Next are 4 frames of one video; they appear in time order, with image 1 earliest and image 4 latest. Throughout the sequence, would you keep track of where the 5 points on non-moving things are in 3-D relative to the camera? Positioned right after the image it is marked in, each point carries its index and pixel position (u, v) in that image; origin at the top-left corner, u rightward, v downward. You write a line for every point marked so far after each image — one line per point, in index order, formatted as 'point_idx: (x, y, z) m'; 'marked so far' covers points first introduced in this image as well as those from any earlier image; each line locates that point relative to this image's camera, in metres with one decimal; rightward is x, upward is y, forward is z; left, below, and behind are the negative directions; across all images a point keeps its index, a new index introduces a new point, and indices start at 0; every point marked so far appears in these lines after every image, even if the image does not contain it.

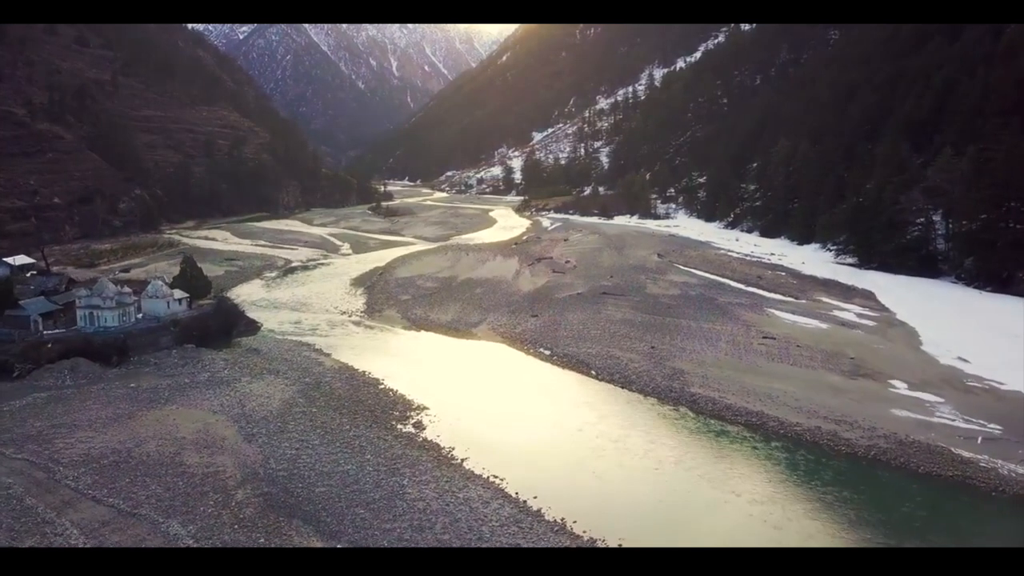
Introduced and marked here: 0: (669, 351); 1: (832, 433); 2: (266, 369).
0: (+3.7, -1.5, +14.3) m
1: (+5.6, -2.5, +10.6) m
2: (-5.3, -1.8, +12.9) m
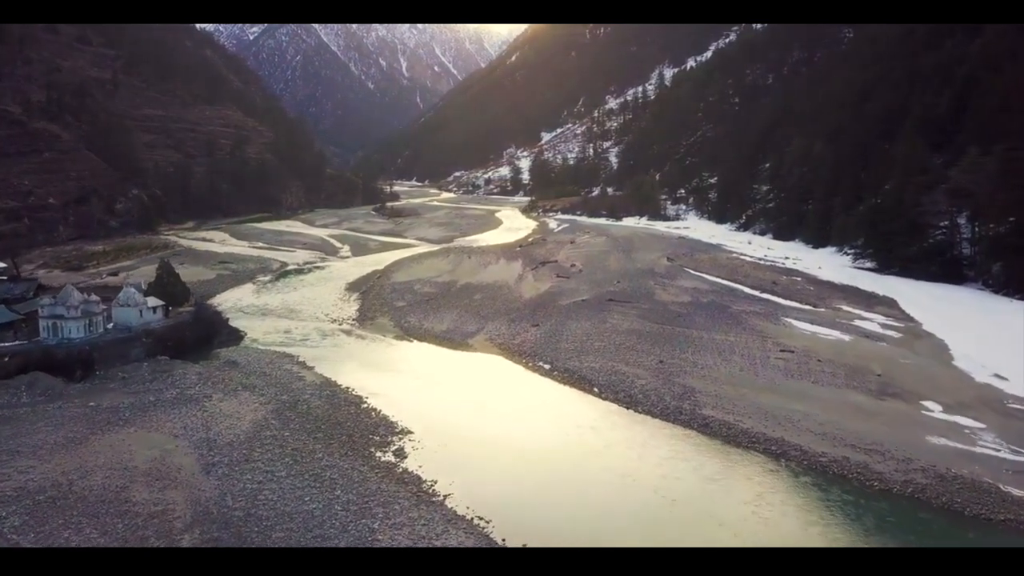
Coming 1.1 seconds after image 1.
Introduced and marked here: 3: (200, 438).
0: (+3.6, -1.7, +13.2) m
1: (+5.5, -2.8, +9.5) m
2: (-5.4, -2.0, +12.0) m
3: (-4.9, -2.3, +9.5) m
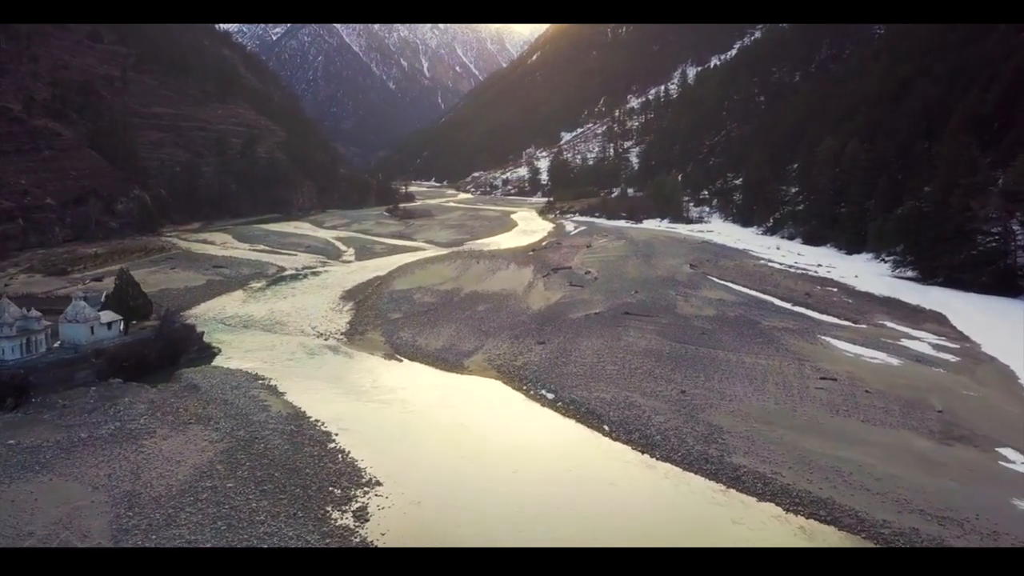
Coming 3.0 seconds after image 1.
0: (+3.6, -2.1, +11.4) m
1: (+5.3, -3.1, +7.6) m
2: (-5.4, -2.2, +10.4) m
3: (-5.1, -2.6, +7.9) m
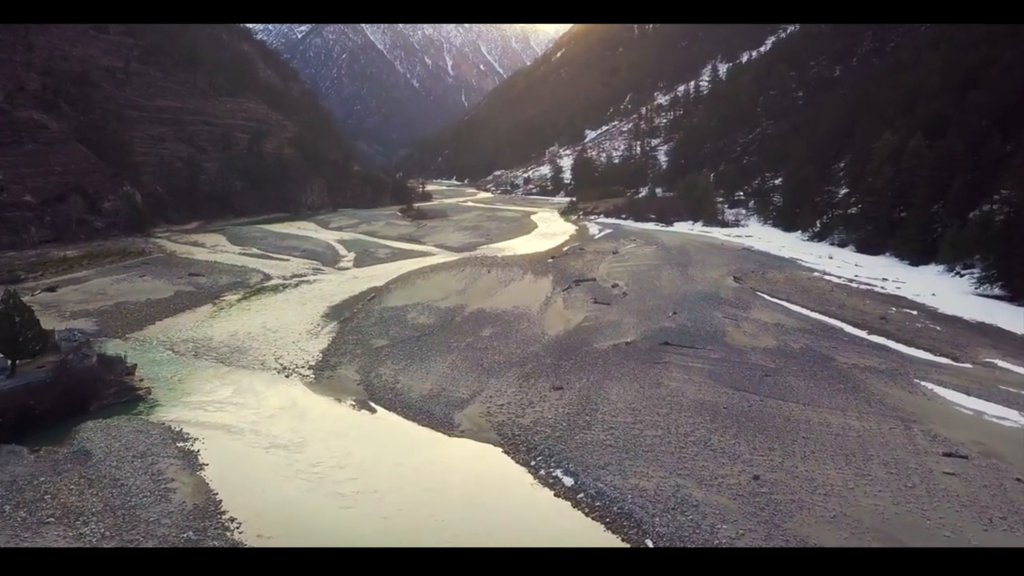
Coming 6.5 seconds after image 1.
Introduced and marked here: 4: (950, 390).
0: (+3.6, -2.7, +7.9) m
1: (+5.1, -3.8, +4.0) m
2: (-5.5, -2.7, +7.3) m
3: (-5.2, -3.1, +4.8) m
4: (+8.9, -2.0, +12.2) m
